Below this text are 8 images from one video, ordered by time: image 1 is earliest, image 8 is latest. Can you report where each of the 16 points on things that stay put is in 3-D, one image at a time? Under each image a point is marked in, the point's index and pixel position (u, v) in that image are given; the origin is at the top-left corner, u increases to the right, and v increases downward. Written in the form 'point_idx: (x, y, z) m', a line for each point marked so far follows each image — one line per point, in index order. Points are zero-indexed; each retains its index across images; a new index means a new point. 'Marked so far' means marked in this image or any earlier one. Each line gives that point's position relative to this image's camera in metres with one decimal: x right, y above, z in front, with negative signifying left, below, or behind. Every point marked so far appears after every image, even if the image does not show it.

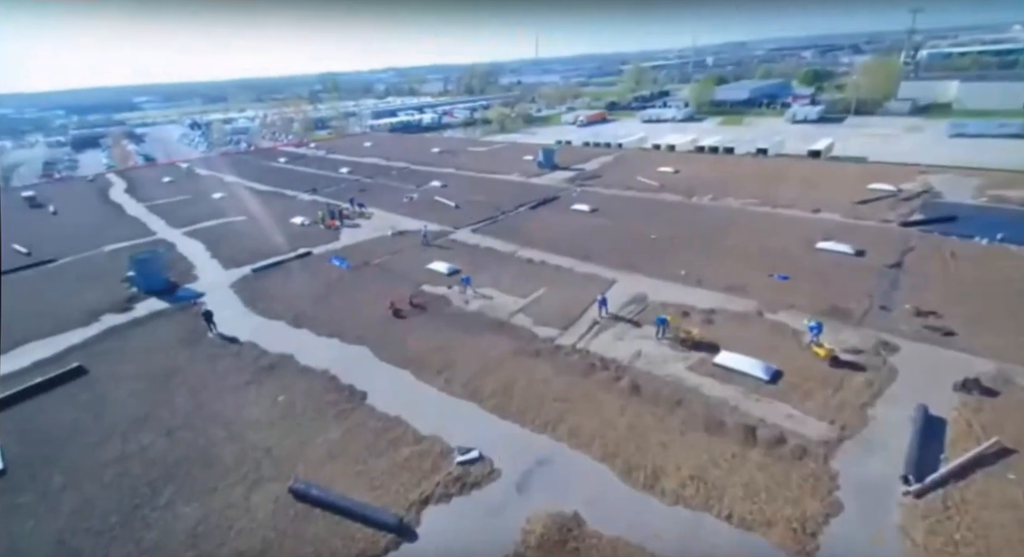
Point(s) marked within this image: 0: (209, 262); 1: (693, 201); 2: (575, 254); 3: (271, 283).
0: (-9.2, +0.5, +15.7) m
1: (+5.9, +2.5, +16.8) m
2: (+1.6, +0.6, +13.5) m
3: (-6.3, -0.1, +13.6) m
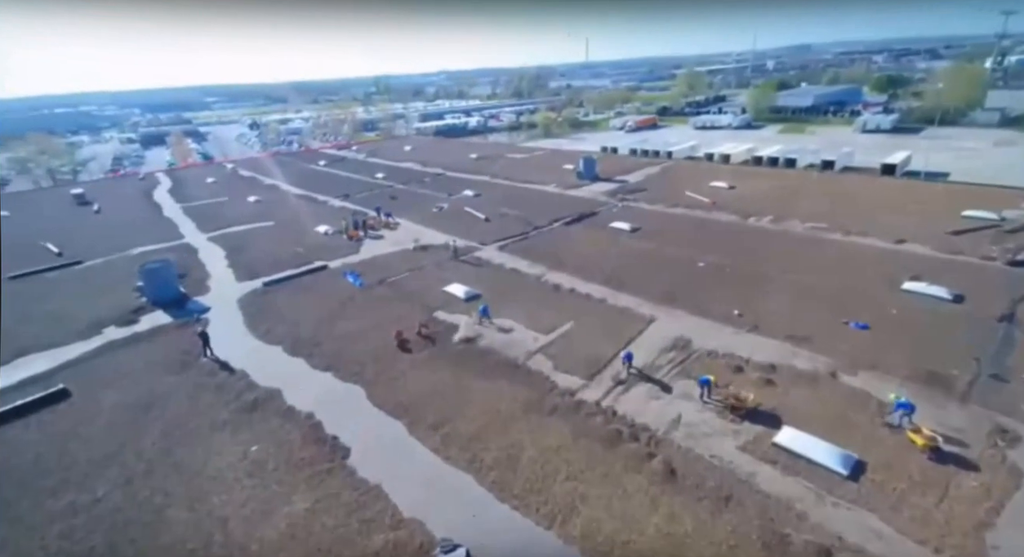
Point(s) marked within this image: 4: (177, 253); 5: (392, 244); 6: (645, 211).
0: (-8.4, +0.2, +15.1) m
1: (+6.8, +1.6, +14.8) m
2: (+2.3, -0.1, +12.0) m
3: (-5.7, -0.5, +12.7) m
4: (-10.9, +0.8, +16.9) m
5: (-3.8, +1.0, +16.2) m
6: (+4.3, +2.2, +16.8) m
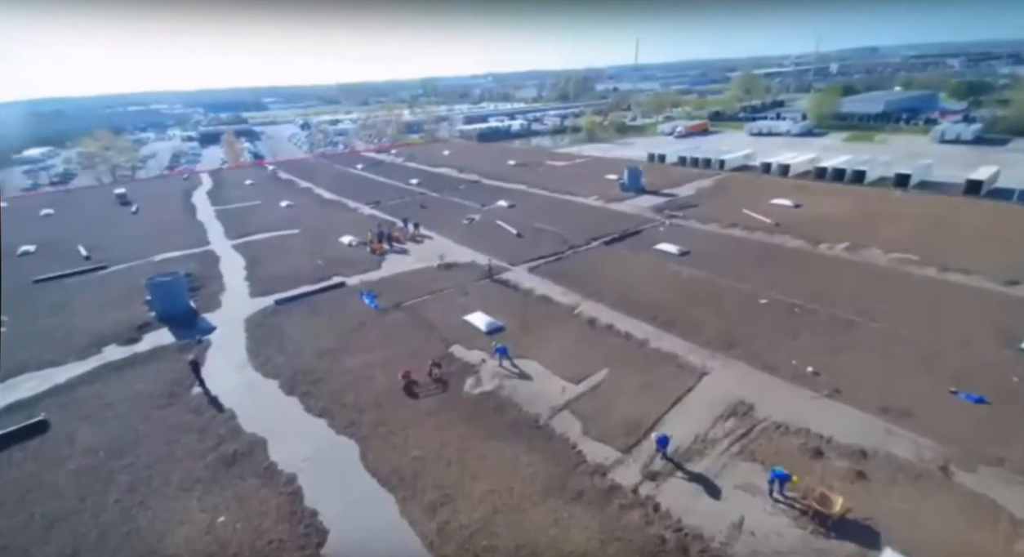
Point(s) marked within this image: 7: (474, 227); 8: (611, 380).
0: (-7.5, -0.1, +14.3) m
1: (+7.6, +0.7, +12.8) m
2: (+2.8, -0.8, +10.3) m
3: (-5.1, -0.9, +11.7) m
4: (-9.8, +0.5, +16.2) m
5: (-2.8, +0.5, +15.0) m
6: (+5.3, +1.4, +15.0) m
7: (-1.3, +1.8, +17.8) m
8: (+1.6, -1.6, +8.4) m
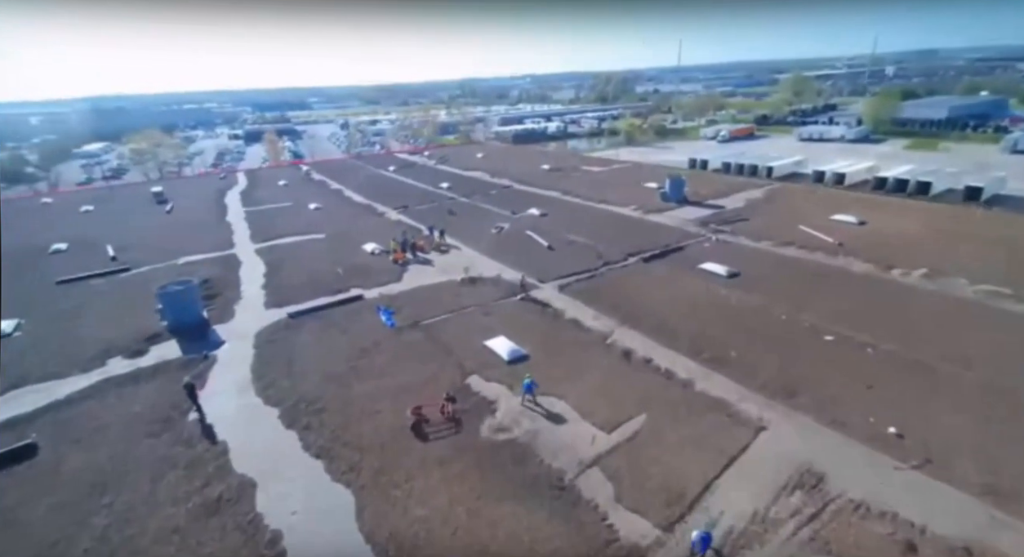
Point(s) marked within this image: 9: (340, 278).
0: (-6.8, -0.4, +13.7) m
1: (+8.3, +0.1, +11.3) m
2: (+3.3, -1.3, +9.1) m
3: (-4.5, -1.2, +11.0) m
4: (-8.9, +0.4, +15.8) m
5: (-2.0, +0.2, +14.1) m
6: (+6.1, +0.8, +13.6) m
7: (-0.3, +1.4, +16.8) m
8: (+1.9, -2.1, +7.2) m
9: (-4.7, 0.0, +14.1) m
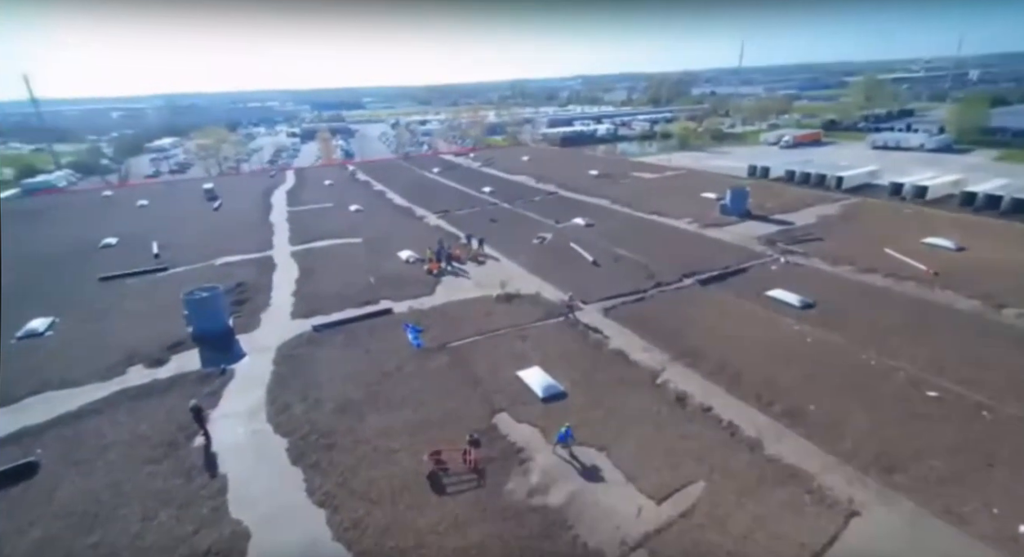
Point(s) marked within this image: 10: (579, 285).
0: (-5.8, -0.5, +13.1) m
1: (+9.0, -0.7, +9.5) m
2: (+3.8, -1.8, +7.7) m
3: (-3.8, -1.5, +10.3) m
4: (-7.7, +0.3, +15.4) m
5: (-1.0, -0.2, +13.2) m
6: (+7.1, +0.1, +11.9) m
7: (+1.0, +0.9, +15.8) m
8: (+2.3, -2.6, +6.0) m
9: (-3.6, -0.3, +13.4) m
10: (+1.7, -0.1, +12.9) m
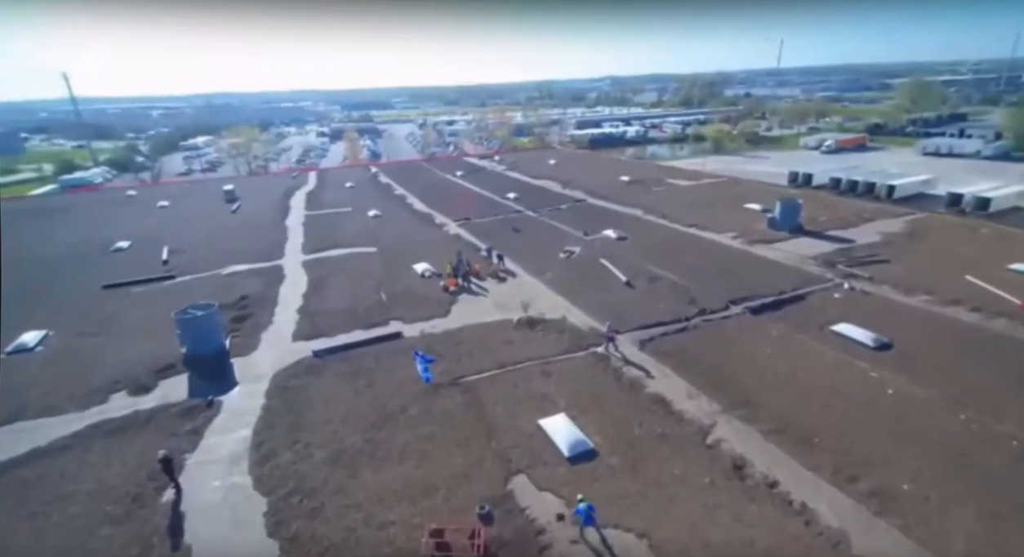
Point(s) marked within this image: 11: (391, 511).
0: (-5.2, -0.9, +12.1) m
1: (+9.4, -1.4, +7.8) m
2: (+4.1, -2.4, +6.3) m
3: (-3.4, -1.9, +9.1) m
4: (-7.0, -0.1, +14.5) m
5: (-0.4, -0.7, +11.9) m
6: (+7.6, -0.5, +10.3) m
7: (+1.7, +0.4, +14.4) m
8: (+2.4, -3.1, +4.6) m
9: (-3.1, -0.7, +12.3) m
10: (+2.2, -0.7, +11.5) m
11: (-1.5, -2.8, +6.2) m
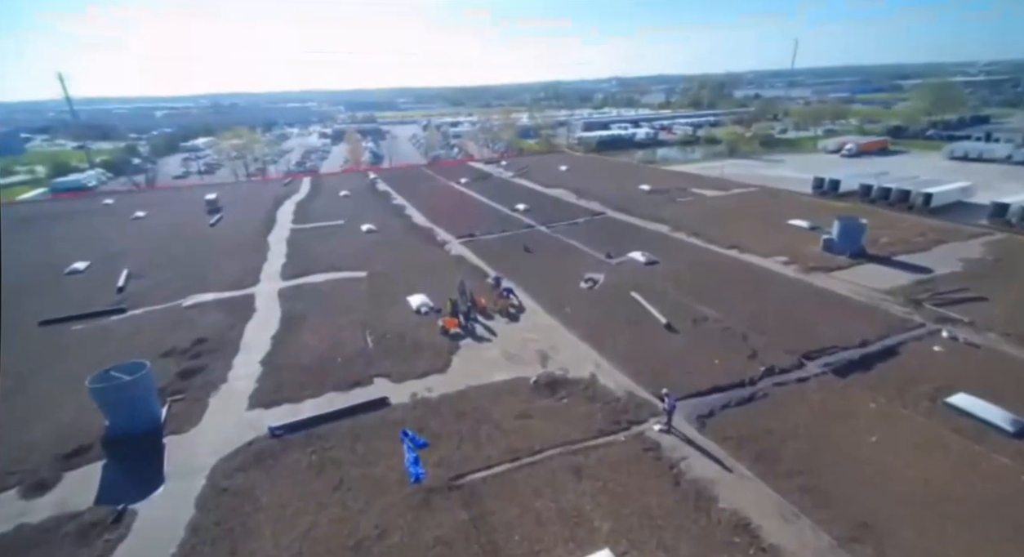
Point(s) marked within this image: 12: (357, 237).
0: (-5.0, -1.7, +9.8) m
1: (+9.6, -2.2, +5.3) m
2: (+4.3, -3.3, +3.9) m
3: (-3.1, -2.7, +6.8) m
4: (-6.7, -0.9, +12.2) m
5: (-0.2, -1.5, +9.5) m
6: (+7.9, -1.4, +7.9) m
7: (+2.0, -0.5, +12.0) m
8: (+2.7, -4.0, +2.2) m
9: (-2.8, -1.5, +9.9) m
10: (+2.5, -1.5, +9.1) m
11: (-1.2, -3.6, +3.9) m
12: (-5.5, +1.4, +18.6) m
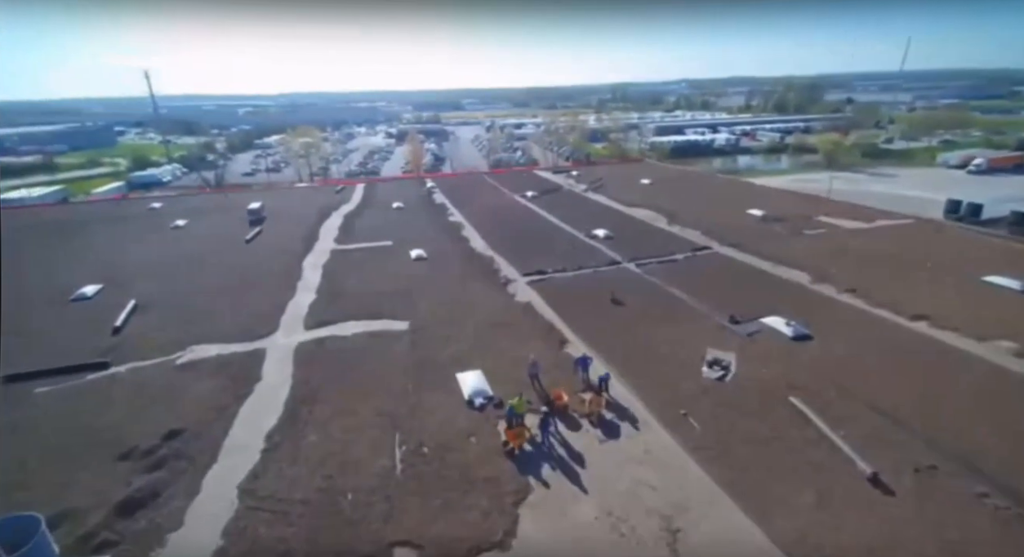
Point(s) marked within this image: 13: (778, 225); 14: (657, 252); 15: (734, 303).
0: (-3.7, -2.8, +6.6) m
1: (+10.3, -4.1, +0.6) m
2: (+4.8, -4.8, -0.3) m
3: (-2.3, -3.9, +3.5) m
4: (-5.2, -1.9, +9.2) m
5: (+1.1, -2.9, +5.9) m
6: (+8.8, -3.2, +3.3) m
7: (+3.5, -1.9, +8.1) m
8: (+2.9, -5.4, -1.7) m
9: (-1.5, -2.7, +6.5) m
10: (+3.6, -3.0, +5.2) m
11: (-0.8, -4.9, +0.3) m
12: (-3.2, +0.3, +15.4) m
13: (+9.3, +1.8, +17.8) m
14: (+4.5, +0.8, +15.7) m
15: (+5.1, -0.5, +11.7) m
